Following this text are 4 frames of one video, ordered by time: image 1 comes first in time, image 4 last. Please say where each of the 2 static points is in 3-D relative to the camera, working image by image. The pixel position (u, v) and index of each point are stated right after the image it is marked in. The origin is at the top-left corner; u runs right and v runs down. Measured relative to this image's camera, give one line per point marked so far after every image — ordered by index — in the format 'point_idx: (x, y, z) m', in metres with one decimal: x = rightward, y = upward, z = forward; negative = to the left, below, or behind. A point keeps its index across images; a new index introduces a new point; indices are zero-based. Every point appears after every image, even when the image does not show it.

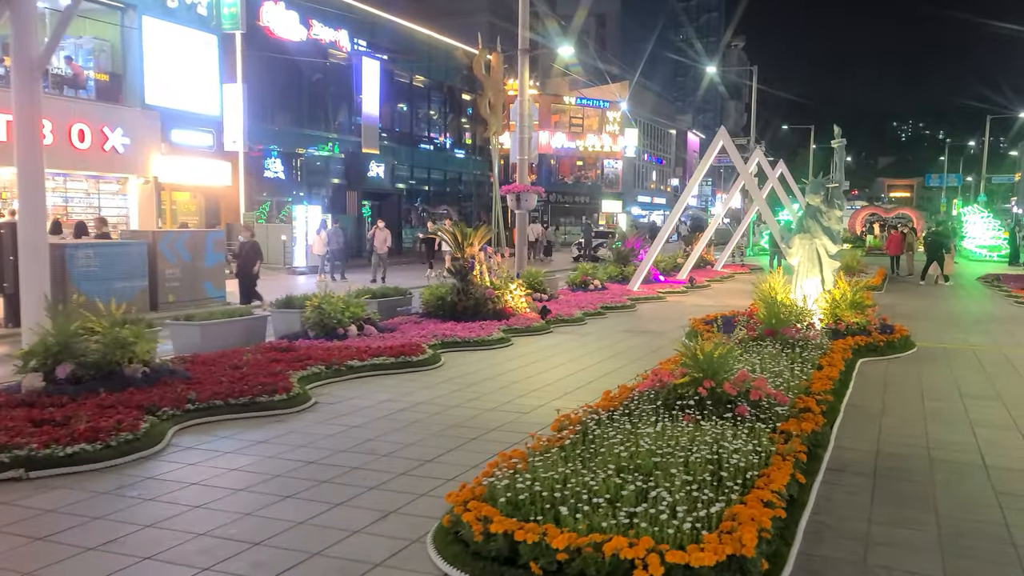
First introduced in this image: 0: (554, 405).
0: (+0.4, -1.1, +7.6) m
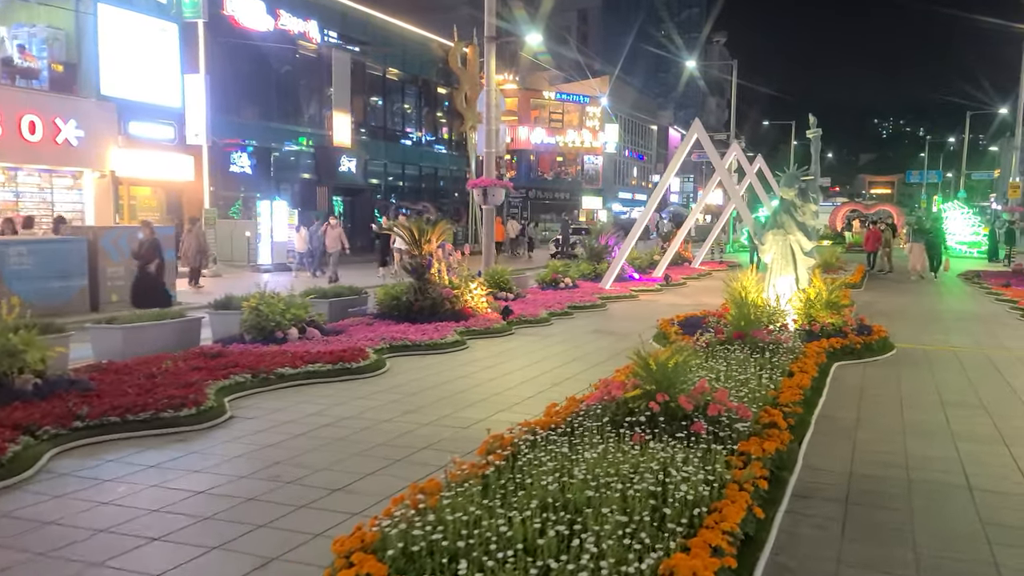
0: (-0.1, -1.1, +6.9) m
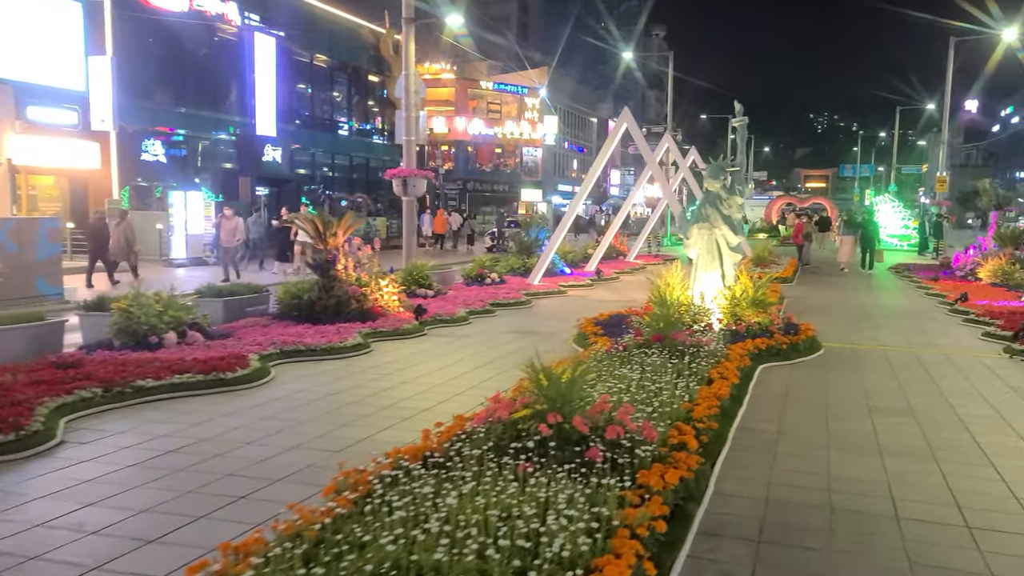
0: (-1.0, -1.1, +6.1) m
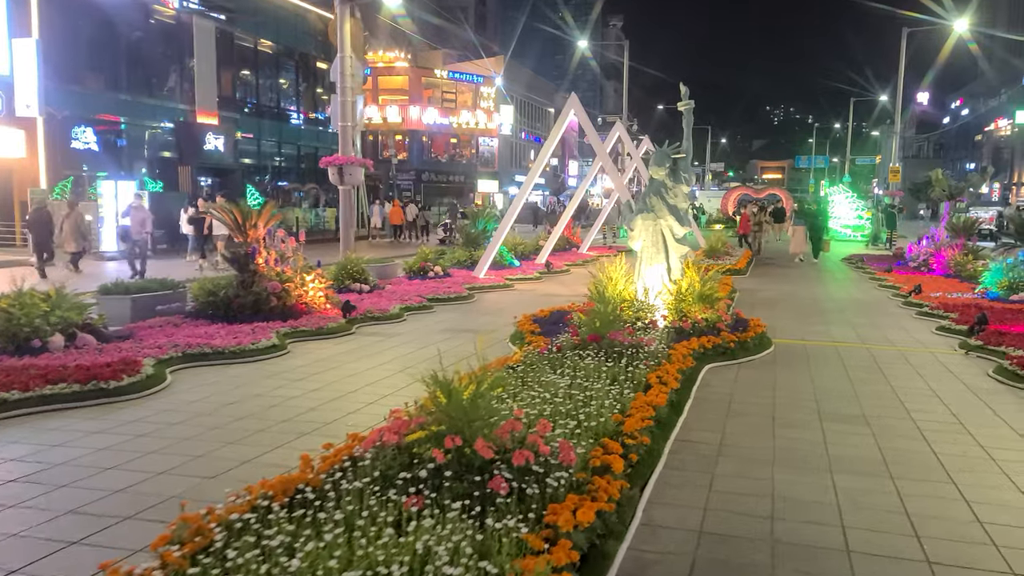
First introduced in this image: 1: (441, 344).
0: (-1.5, -1.1, +5.3) m
1: (-0.9, -0.7, +10.3) m
